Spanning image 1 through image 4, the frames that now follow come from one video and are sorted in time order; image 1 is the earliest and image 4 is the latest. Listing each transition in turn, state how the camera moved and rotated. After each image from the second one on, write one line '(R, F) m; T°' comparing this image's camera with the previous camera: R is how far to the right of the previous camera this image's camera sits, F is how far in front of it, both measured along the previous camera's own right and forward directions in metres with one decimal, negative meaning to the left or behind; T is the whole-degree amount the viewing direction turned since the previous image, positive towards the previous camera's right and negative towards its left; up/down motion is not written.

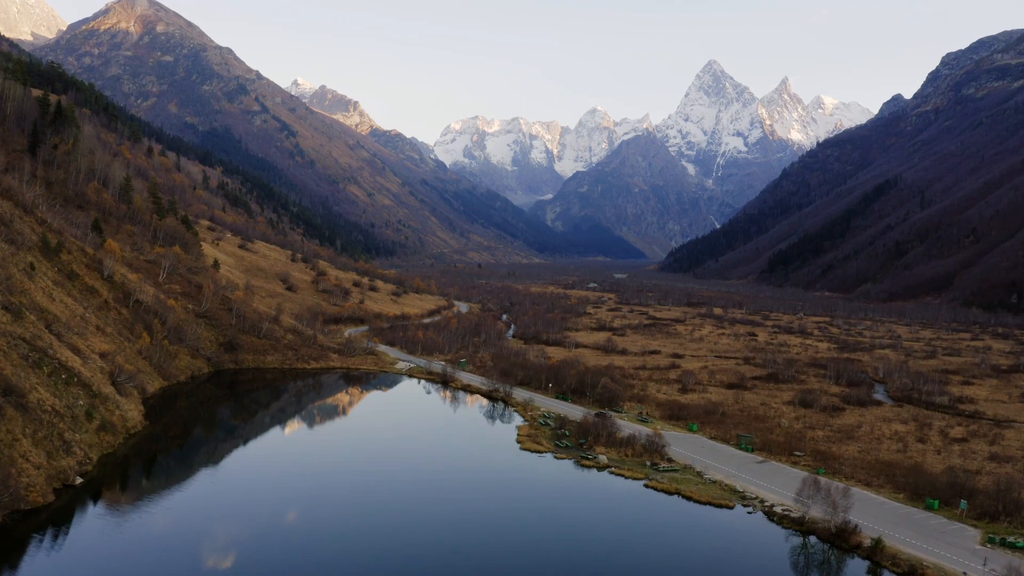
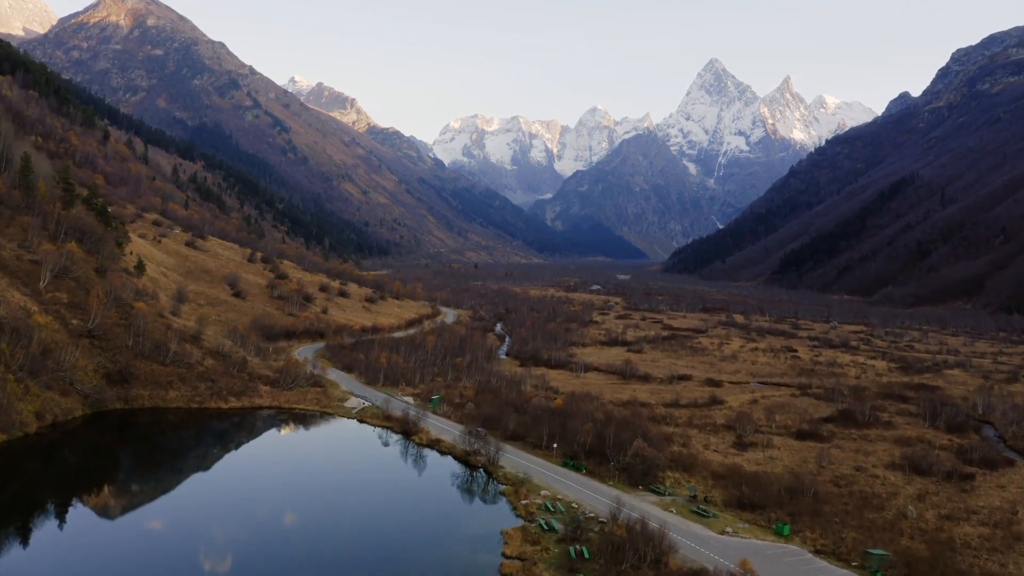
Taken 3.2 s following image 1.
(+0.8, +20.9) m; 0°
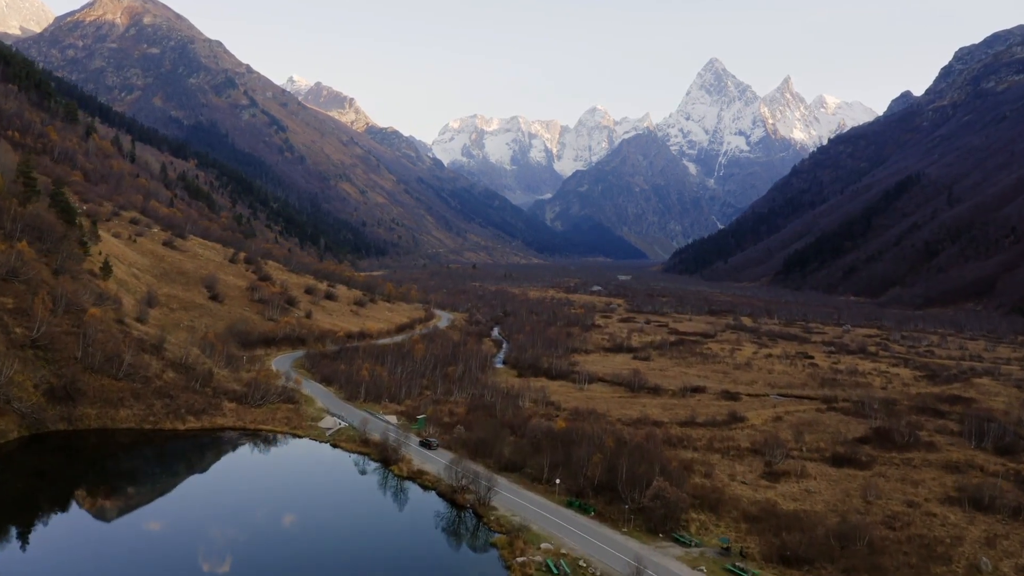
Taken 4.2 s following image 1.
(+0.3, +6.9) m; 0°
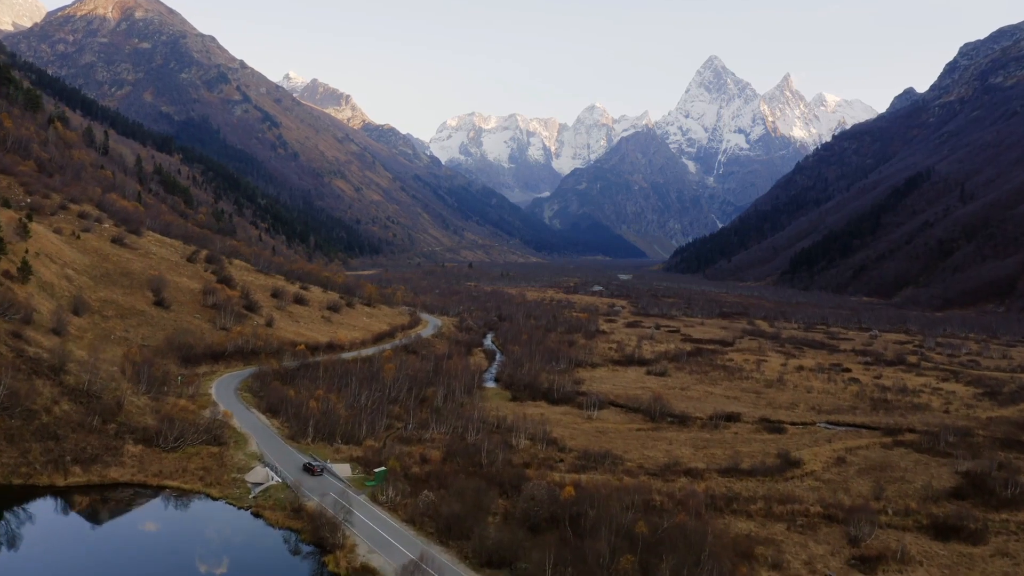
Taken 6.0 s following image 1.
(+0.5, +13.0) m; 0°
